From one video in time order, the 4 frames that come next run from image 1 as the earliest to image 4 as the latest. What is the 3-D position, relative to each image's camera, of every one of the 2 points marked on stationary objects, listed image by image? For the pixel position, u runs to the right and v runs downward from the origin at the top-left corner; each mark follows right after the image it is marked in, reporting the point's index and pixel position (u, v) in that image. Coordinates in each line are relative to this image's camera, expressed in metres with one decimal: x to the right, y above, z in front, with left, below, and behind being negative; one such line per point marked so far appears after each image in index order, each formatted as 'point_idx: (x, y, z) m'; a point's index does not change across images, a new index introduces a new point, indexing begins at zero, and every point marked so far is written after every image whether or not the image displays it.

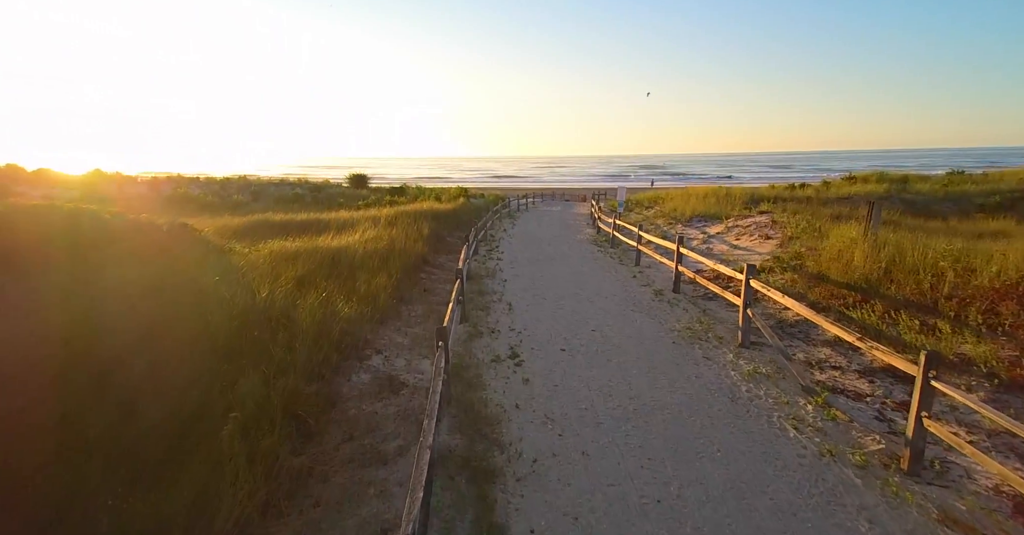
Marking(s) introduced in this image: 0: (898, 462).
0: (+3.3, -1.6, +4.3) m
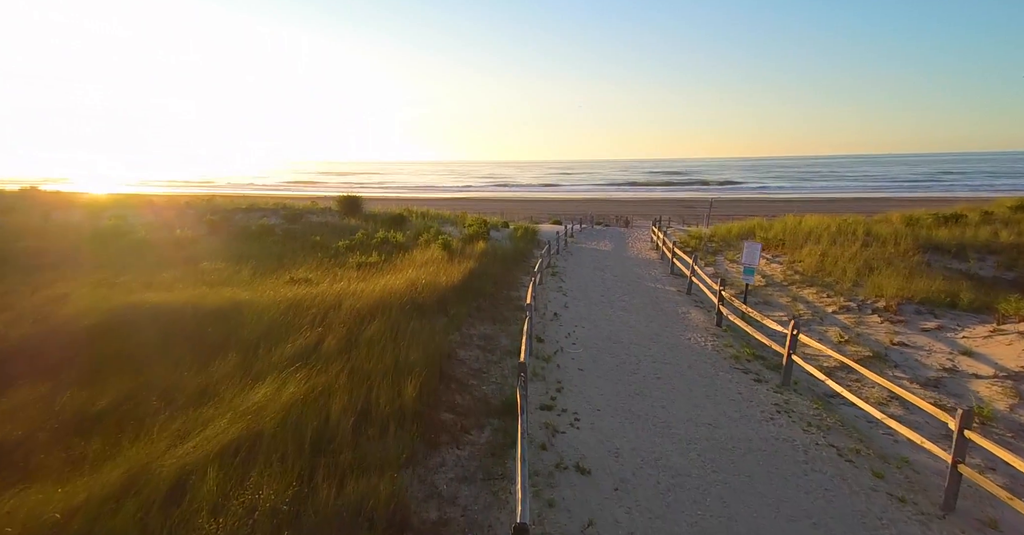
0: (+4.1, -4.0, -3.5) m
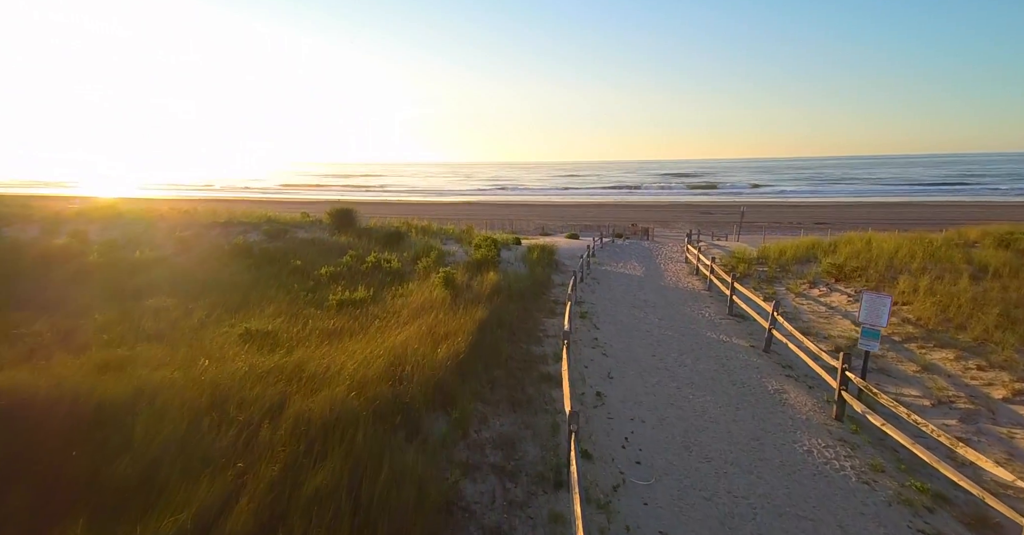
0: (+4.4, -4.9, -6.7) m
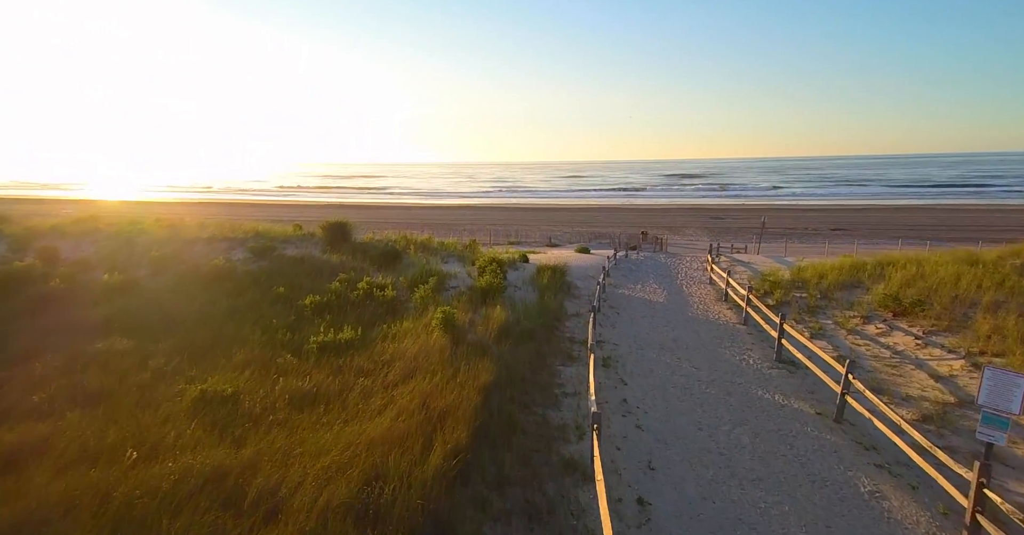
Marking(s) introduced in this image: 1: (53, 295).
0: (+4.5, -5.8, -8.6) m
1: (-13.7, -0.8, +15.3) m
